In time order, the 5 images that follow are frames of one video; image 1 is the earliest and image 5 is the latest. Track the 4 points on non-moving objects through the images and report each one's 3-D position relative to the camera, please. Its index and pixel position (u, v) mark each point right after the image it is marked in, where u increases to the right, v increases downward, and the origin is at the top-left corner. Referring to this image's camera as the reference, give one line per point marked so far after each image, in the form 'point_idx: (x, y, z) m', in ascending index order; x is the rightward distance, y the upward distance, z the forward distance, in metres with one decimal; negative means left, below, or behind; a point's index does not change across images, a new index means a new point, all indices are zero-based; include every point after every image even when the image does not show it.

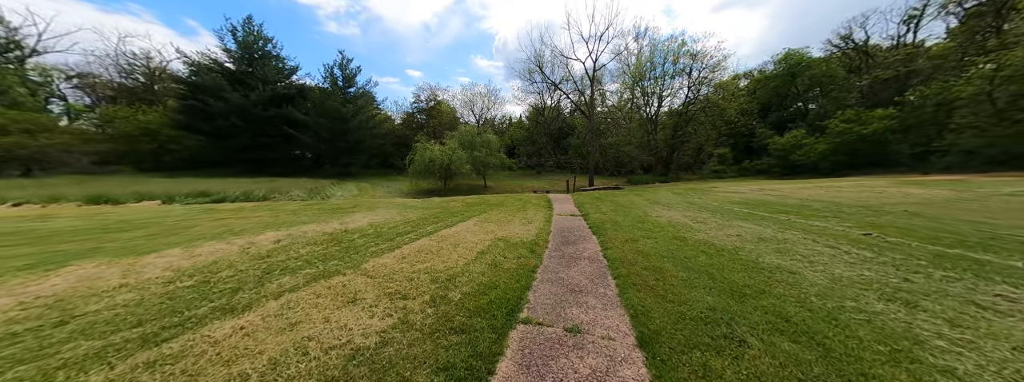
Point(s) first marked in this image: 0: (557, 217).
0: (+1.6, -0.9, +8.8) m
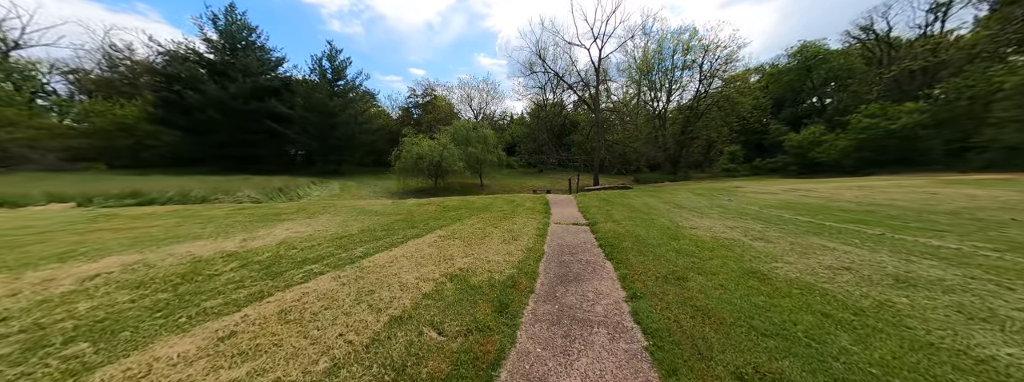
0: (+1.1, -1.0, +6.5) m
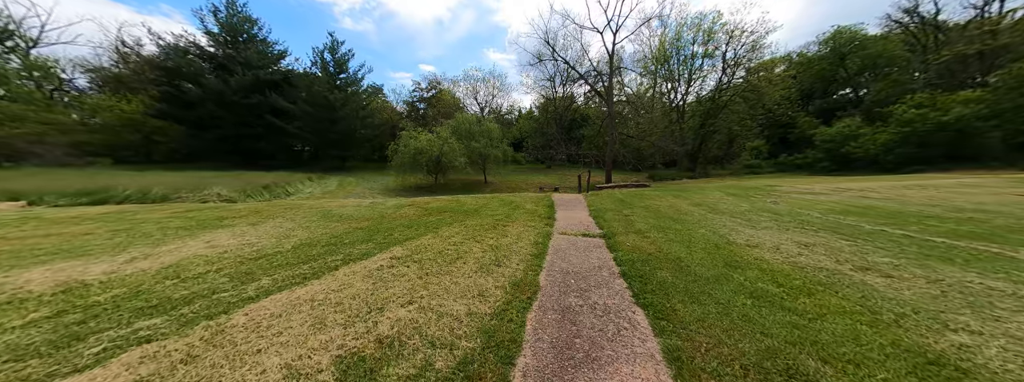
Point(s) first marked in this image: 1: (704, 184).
0: (+0.9, -1.0, +4.9) m
1: (+12.9, +0.4, +16.9) m
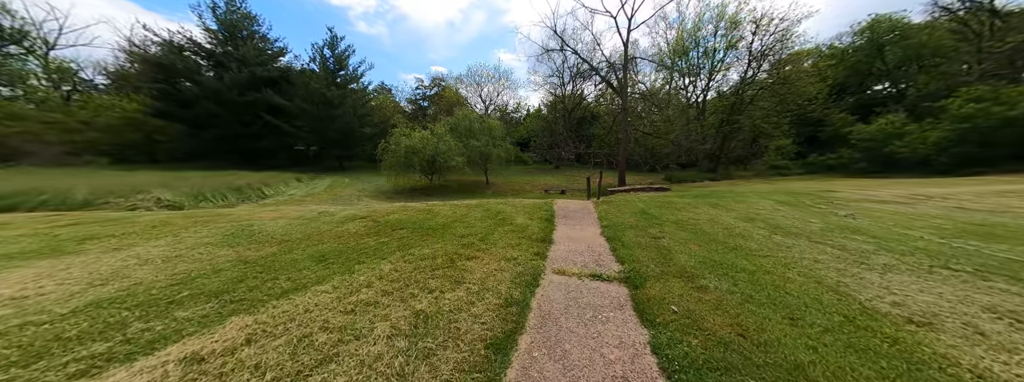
0: (+0.4, -1.2, +2.9) m
1: (+12.9, +0.1, +14.5) m
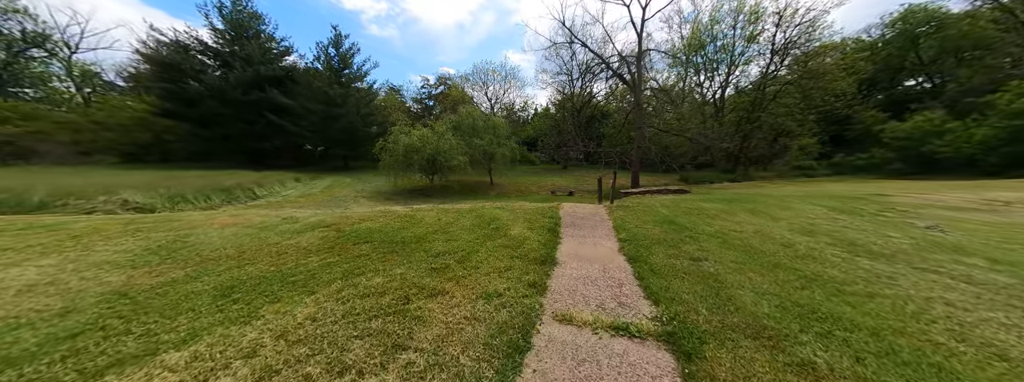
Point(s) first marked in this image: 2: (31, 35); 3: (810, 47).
0: (+0.2, -1.3, +1.7) m
1: (+13.1, 0.0, +13.0) m
2: (-37.0, +12.0, +19.1) m
3: (+23.6, +11.5, +19.5) m
